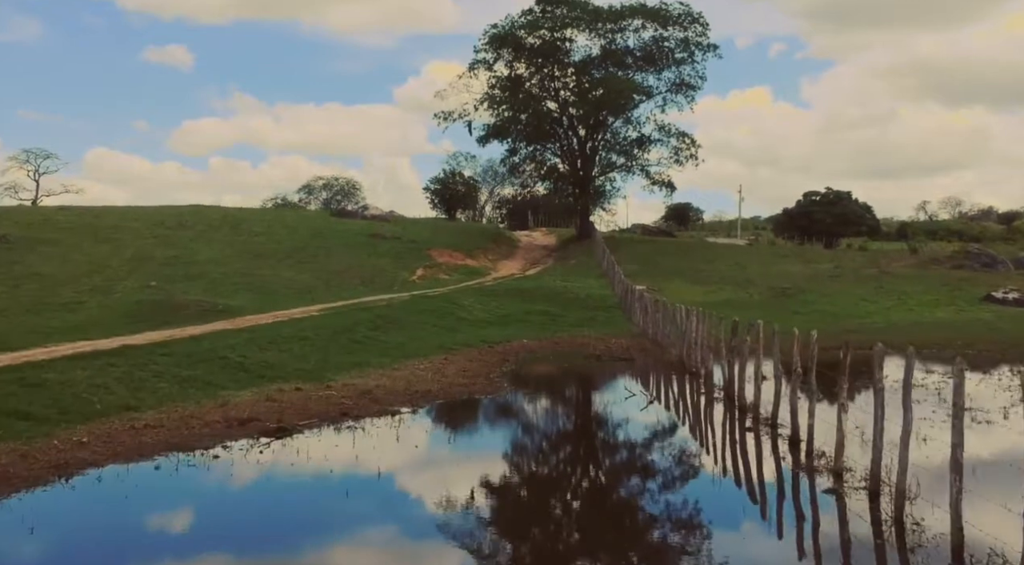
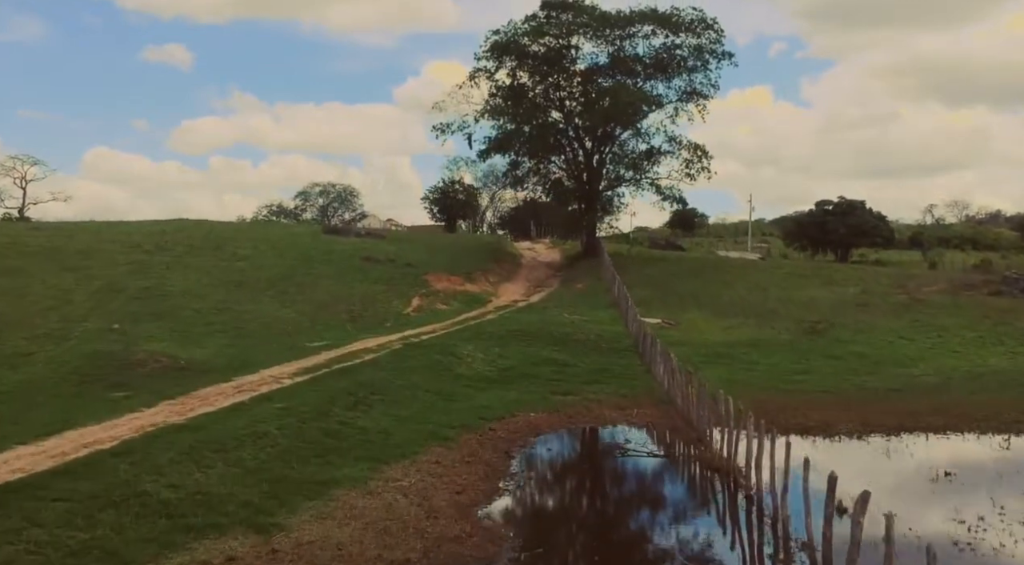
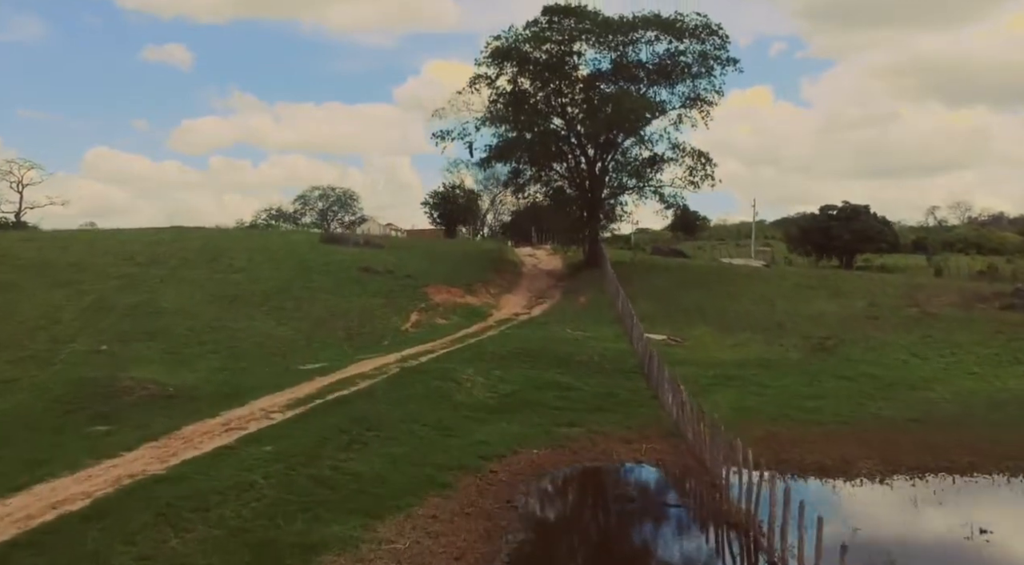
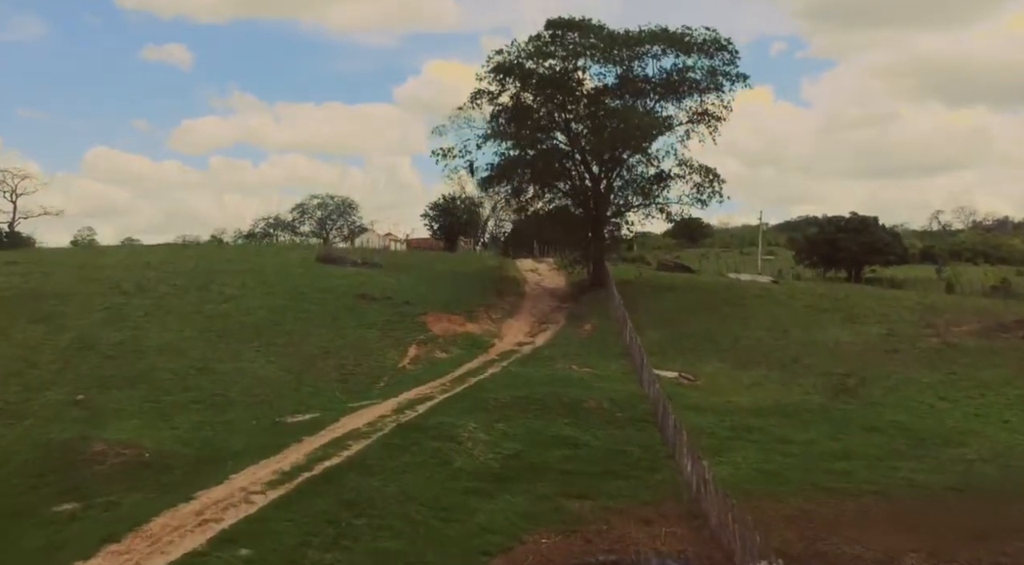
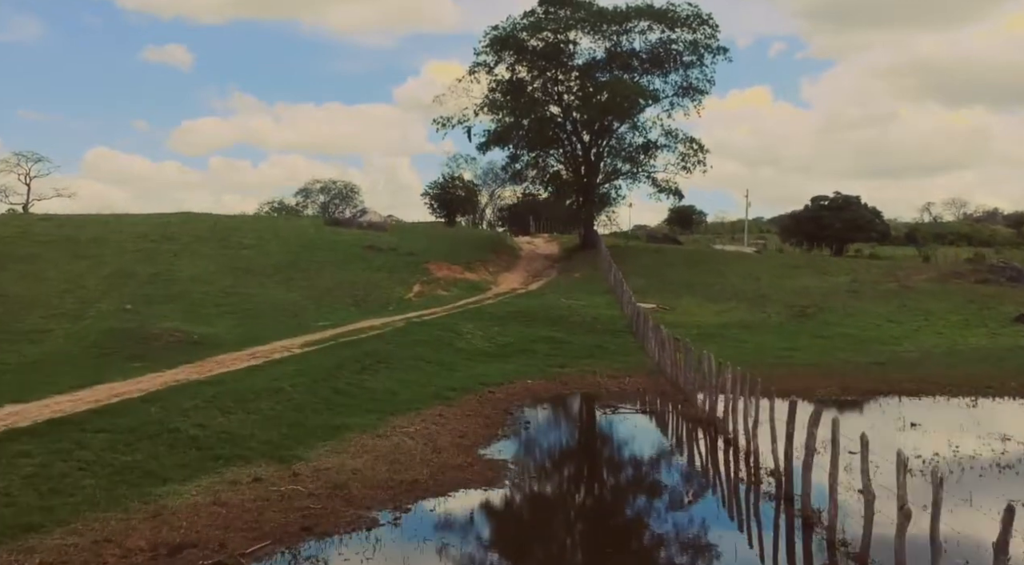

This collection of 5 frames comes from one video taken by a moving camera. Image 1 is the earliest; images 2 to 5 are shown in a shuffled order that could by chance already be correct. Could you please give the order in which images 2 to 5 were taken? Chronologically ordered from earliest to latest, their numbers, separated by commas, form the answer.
5, 2, 3, 4
